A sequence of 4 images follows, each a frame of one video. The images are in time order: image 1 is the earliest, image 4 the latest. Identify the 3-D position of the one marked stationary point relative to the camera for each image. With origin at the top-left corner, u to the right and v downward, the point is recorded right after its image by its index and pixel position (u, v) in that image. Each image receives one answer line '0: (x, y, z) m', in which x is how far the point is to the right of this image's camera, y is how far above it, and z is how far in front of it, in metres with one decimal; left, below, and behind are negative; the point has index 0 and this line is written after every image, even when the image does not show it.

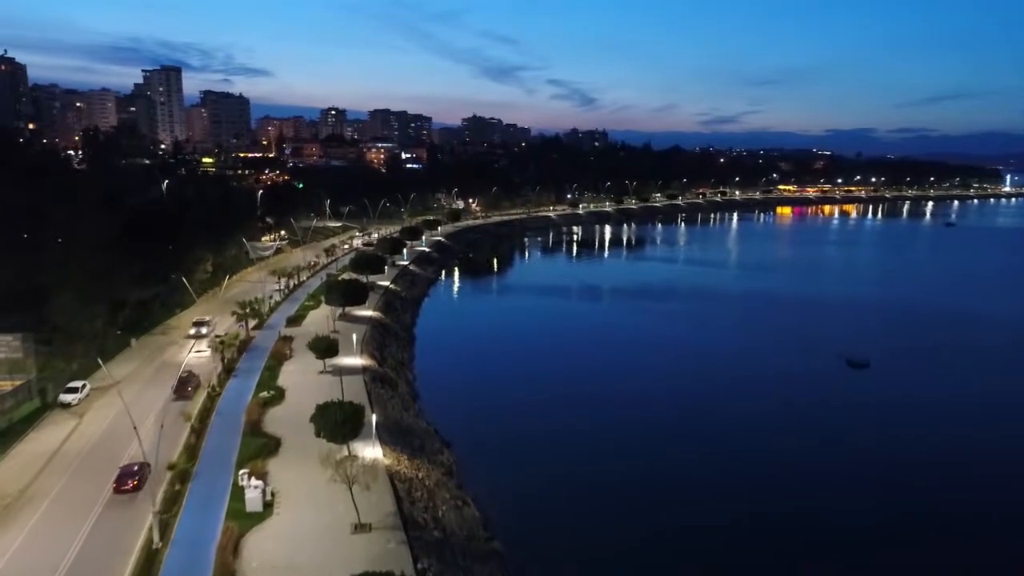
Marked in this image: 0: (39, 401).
0: (-10.8, -2.6, +15.9) m
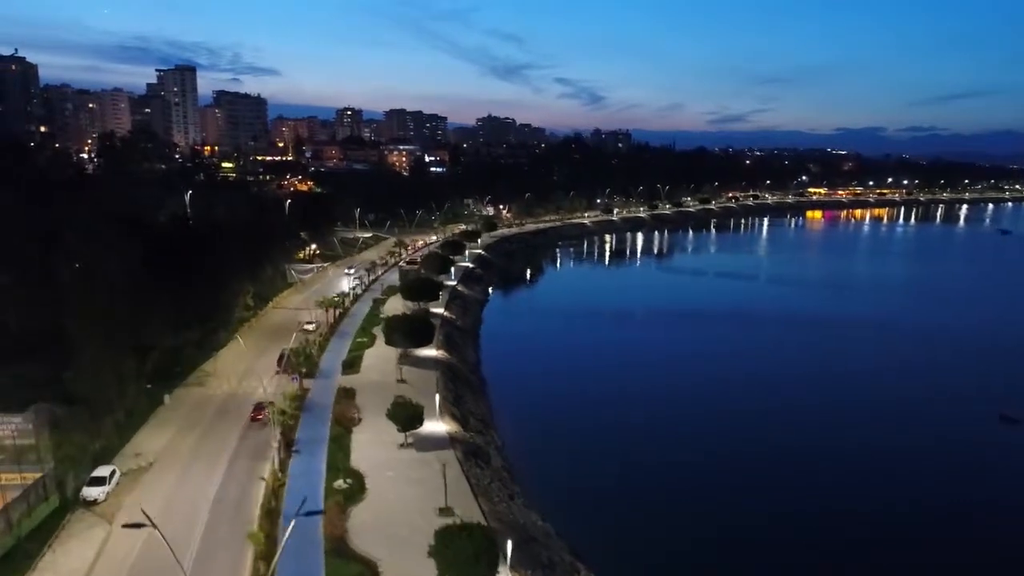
0: (-8.1, -3.8, +12.4) m
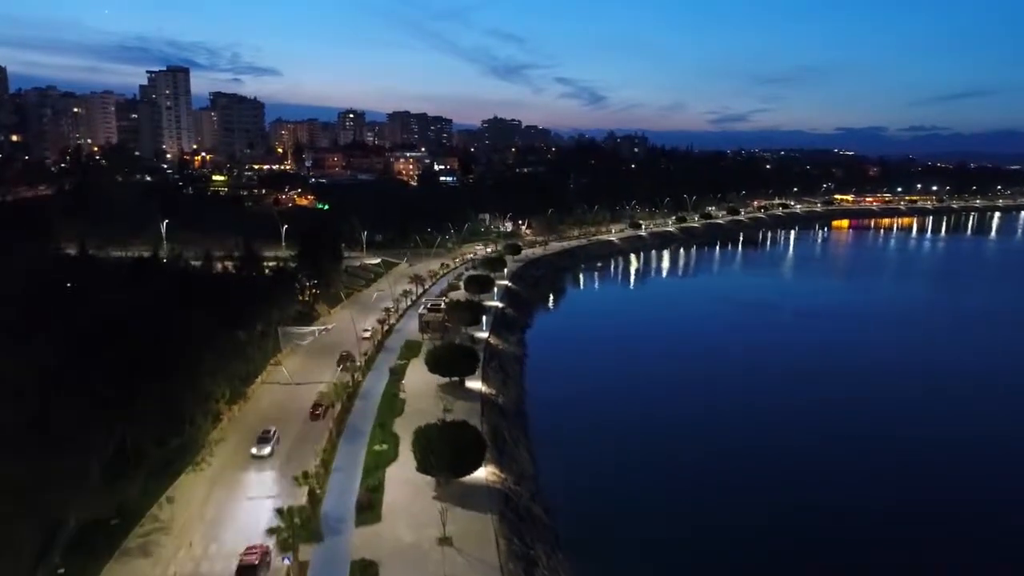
0: (-6.3, -6.0, +6.1) m
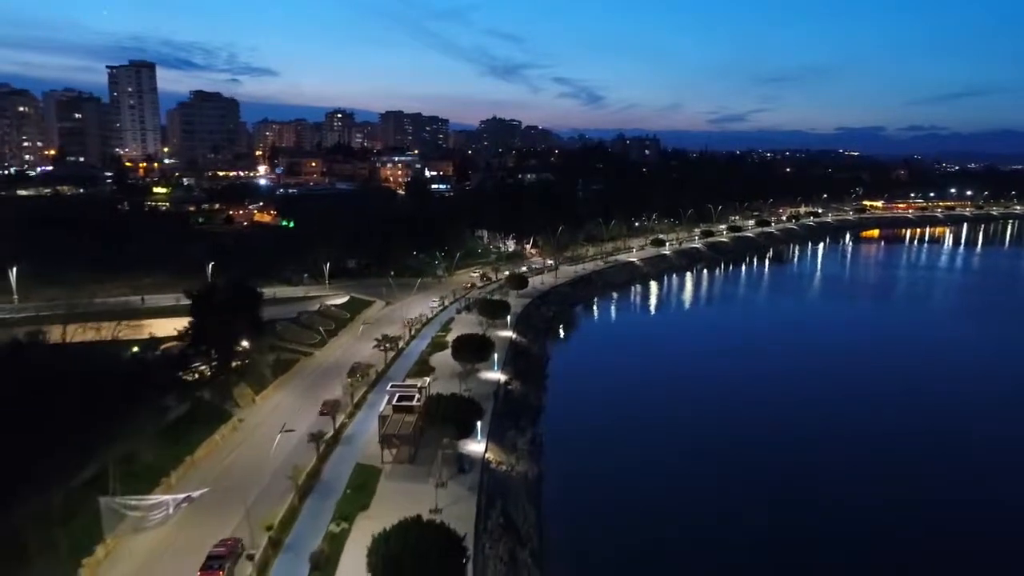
0: (-6.0, -8.4, -4.0) m
